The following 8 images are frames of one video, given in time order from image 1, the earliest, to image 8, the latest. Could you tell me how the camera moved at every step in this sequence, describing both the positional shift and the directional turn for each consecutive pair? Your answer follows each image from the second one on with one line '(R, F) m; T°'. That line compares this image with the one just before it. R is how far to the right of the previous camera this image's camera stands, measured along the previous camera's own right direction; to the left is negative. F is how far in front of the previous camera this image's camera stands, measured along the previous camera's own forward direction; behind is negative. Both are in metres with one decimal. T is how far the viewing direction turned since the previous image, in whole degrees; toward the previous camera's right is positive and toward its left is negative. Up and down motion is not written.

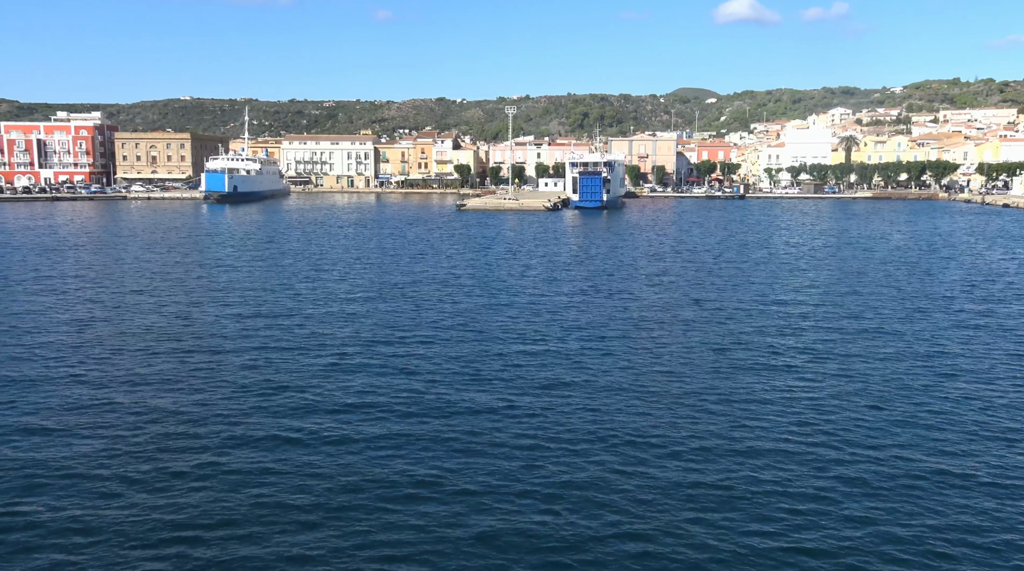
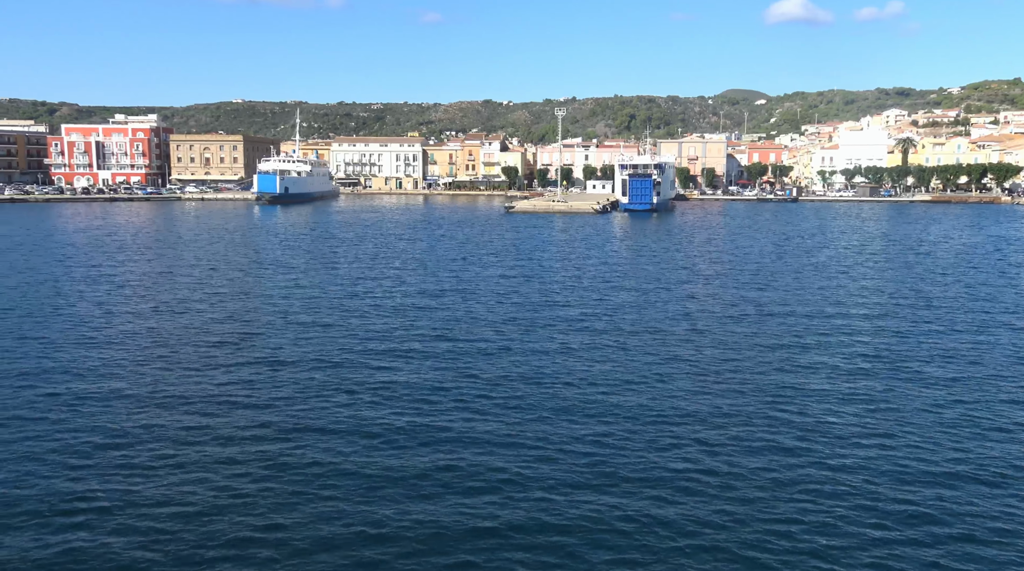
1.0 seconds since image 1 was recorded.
(-0.2, -0.1) m; -3°
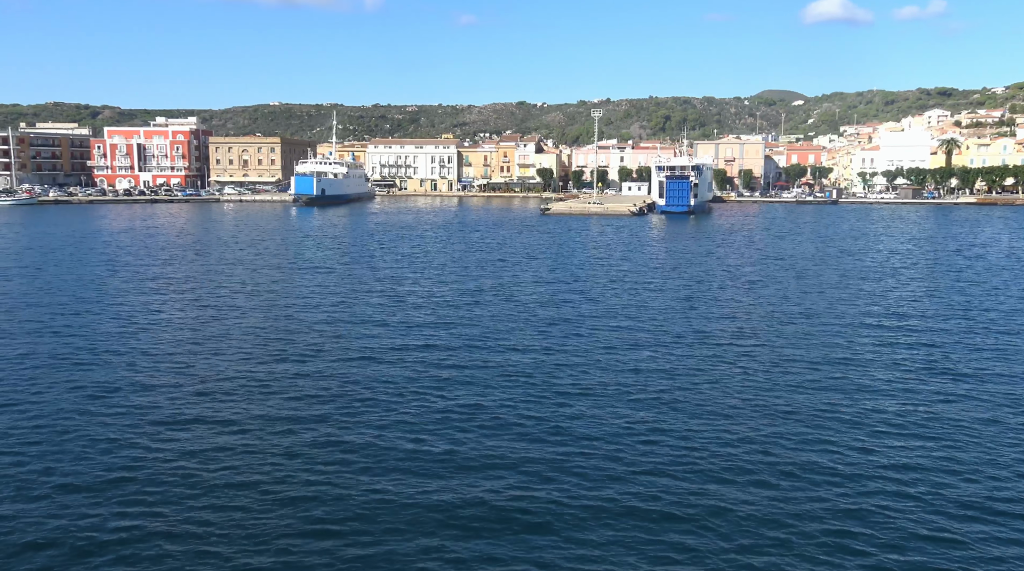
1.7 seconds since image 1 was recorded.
(-0.3, -0.1) m; -2°
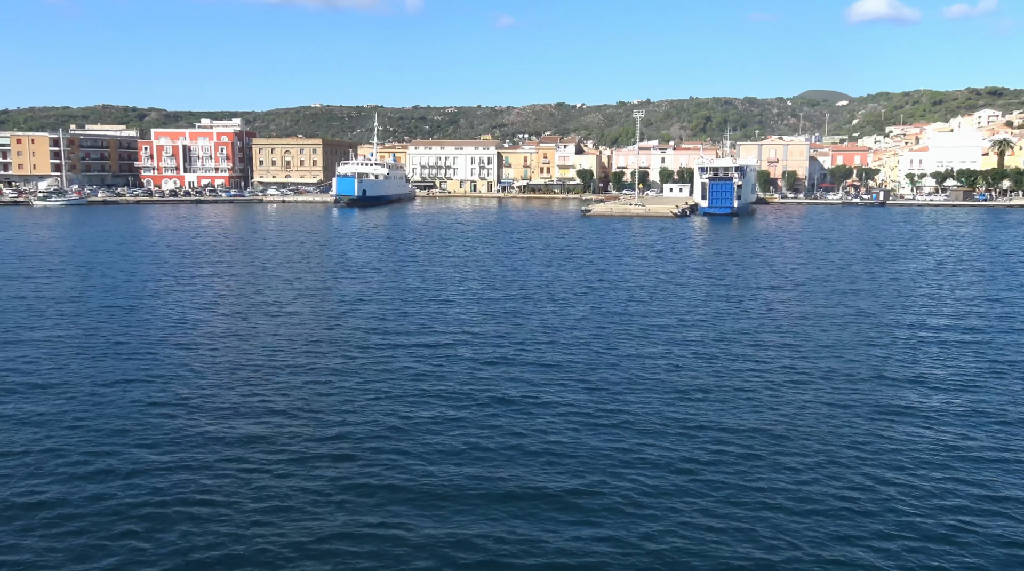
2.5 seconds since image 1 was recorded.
(-0.3, 0.0) m; -2°
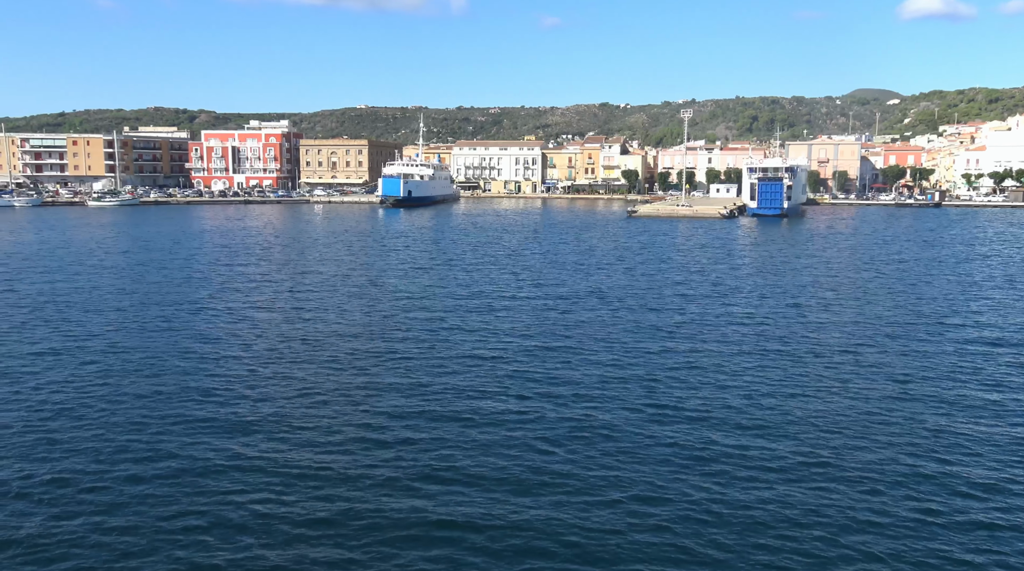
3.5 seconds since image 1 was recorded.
(-0.3, +0.1) m; -3°
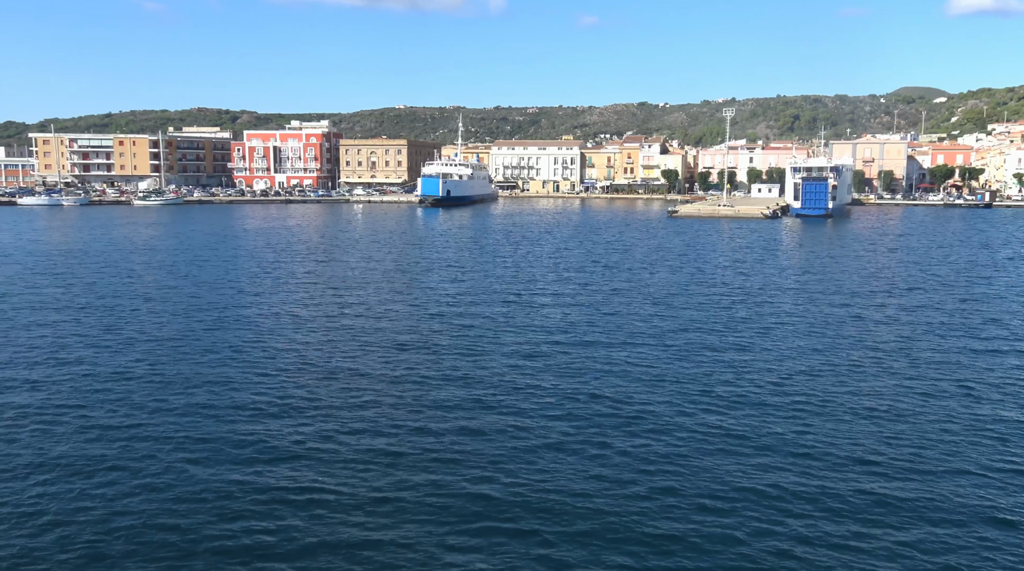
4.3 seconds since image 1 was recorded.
(-0.2, +0.1) m; -2°
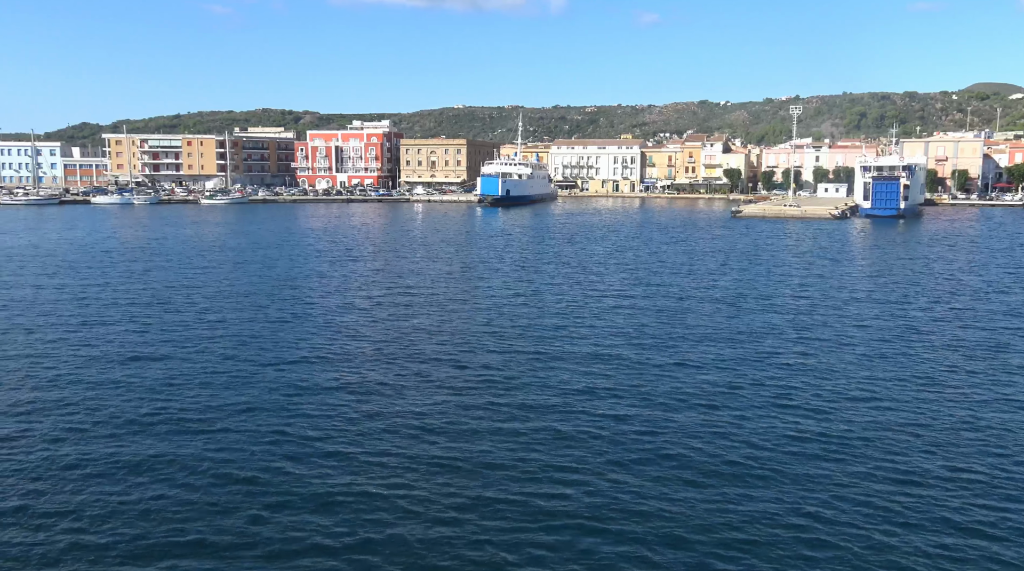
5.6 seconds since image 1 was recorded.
(-0.4, +0.3) m; -3°
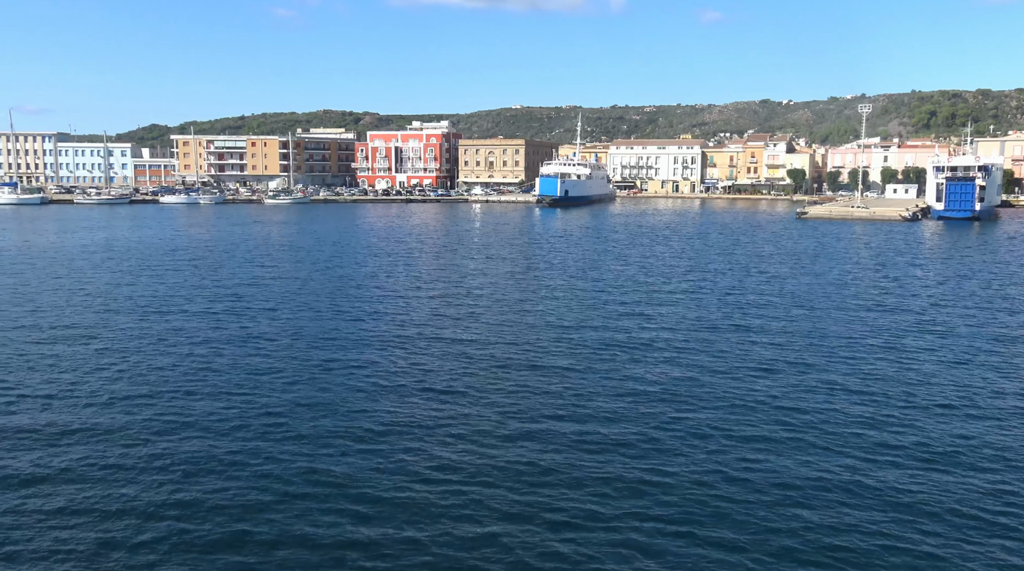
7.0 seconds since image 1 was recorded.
(-0.3, +0.4) m; -3°
